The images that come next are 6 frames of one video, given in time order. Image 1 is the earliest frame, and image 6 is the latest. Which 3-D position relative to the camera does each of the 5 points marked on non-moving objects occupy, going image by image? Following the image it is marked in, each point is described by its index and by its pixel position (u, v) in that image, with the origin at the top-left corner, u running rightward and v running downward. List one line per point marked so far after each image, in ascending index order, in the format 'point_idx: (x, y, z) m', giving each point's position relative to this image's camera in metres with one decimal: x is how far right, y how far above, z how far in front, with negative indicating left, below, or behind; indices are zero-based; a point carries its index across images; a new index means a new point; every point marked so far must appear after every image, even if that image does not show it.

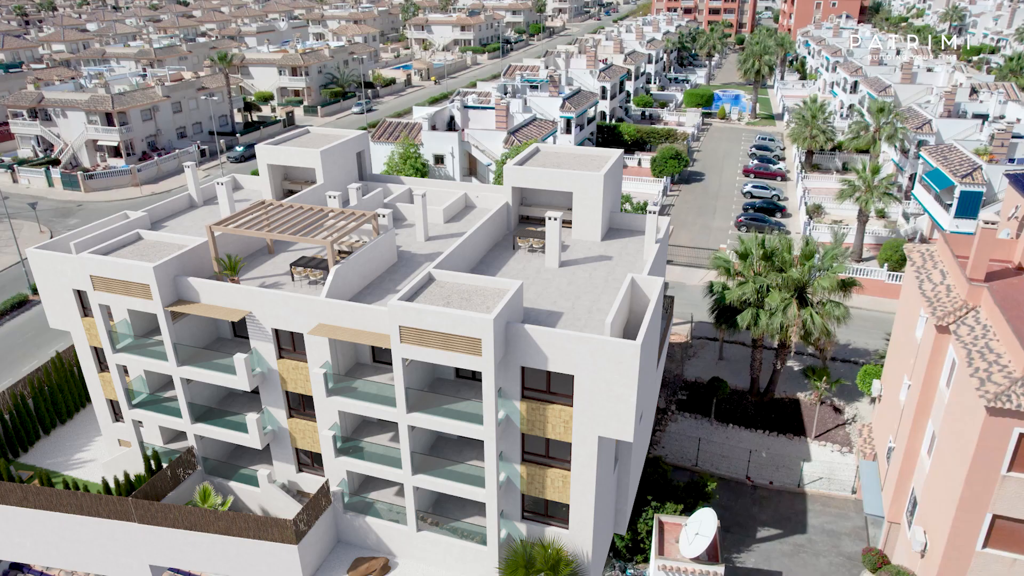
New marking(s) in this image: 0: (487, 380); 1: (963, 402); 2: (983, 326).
0: (-0.6, -2.6, +19.9) m
1: (+12.1, -3.0, +18.5) m
2: (+13.2, -1.1, +19.6) m
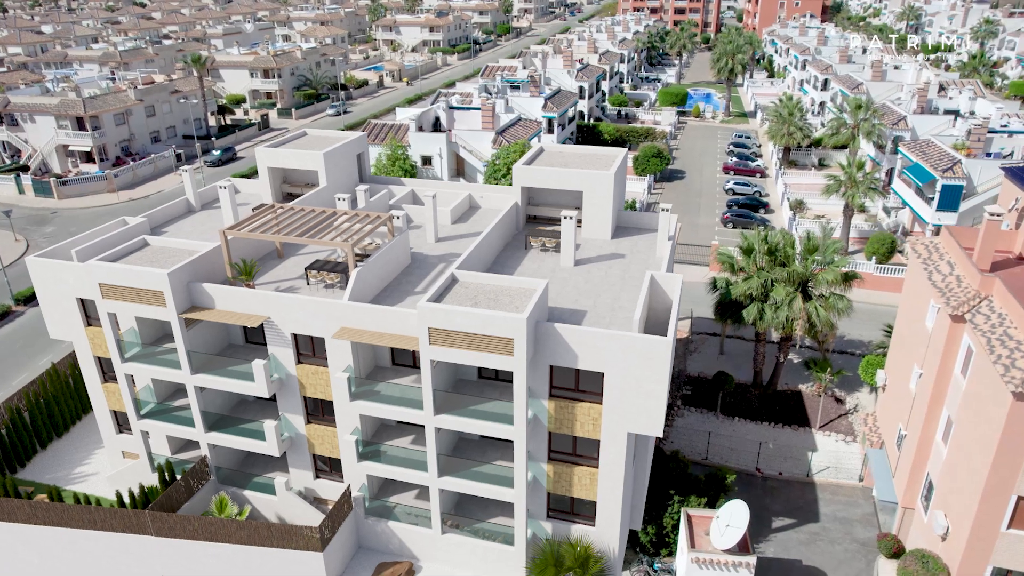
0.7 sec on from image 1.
0: (+0.2, -2.6, +19.9) m
1: (+13.0, -2.8, +19.1) m
2: (+14.1, -0.8, +20.2) m
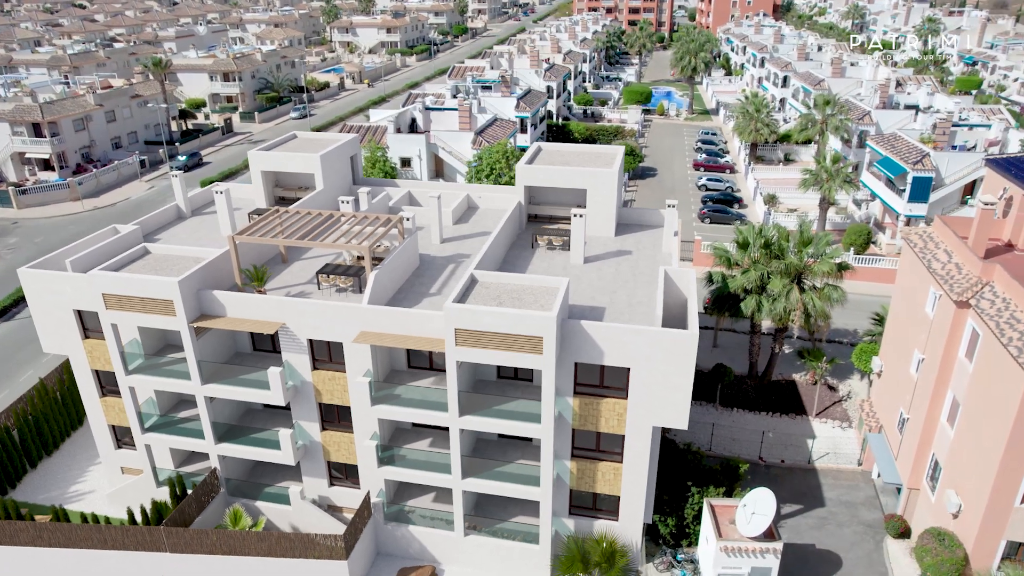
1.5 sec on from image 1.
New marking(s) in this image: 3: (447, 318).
0: (+1.0, -2.6, +19.9) m
1: (+13.8, -2.4, +19.9) m
2: (+14.8, -0.3, +21.0) m
3: (-1.8, -0.9, +19.8) m
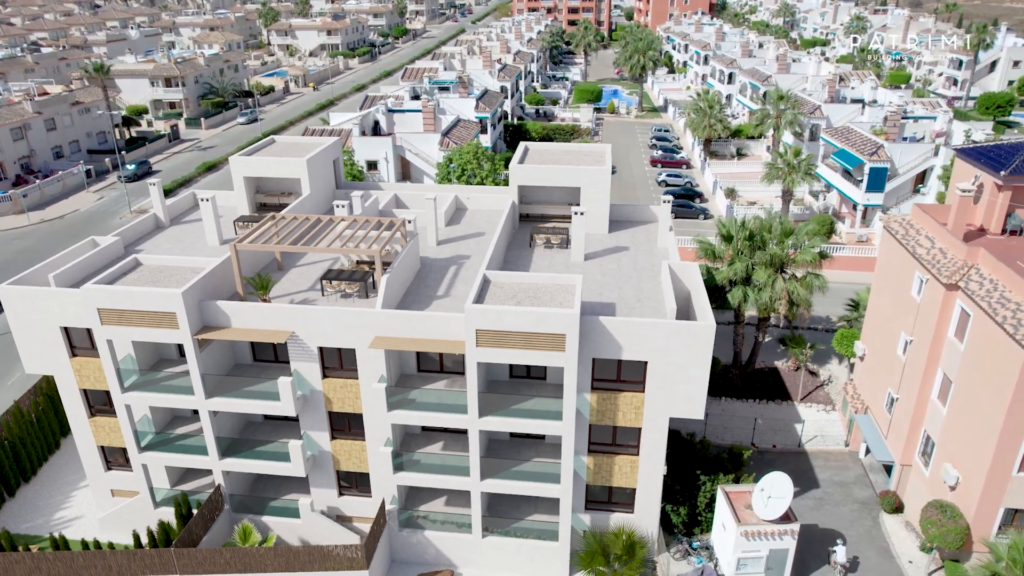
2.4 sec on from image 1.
0: (+1.7, -2.5, +20.0) m
1: (+14.4, -1.8, +21.0) m
2: (+15.2, +0.2, +22.2) m
3: (-1.3, -0.9, +19.6) m
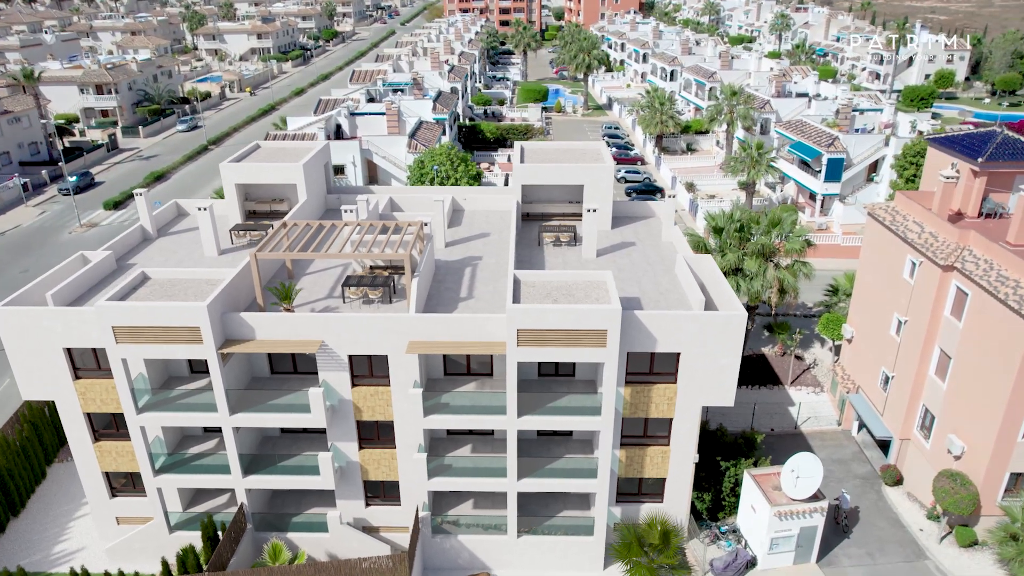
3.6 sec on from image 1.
0: (+2.8, -2.4, +20.2) m
1: (+15.4, -1.1, +22.3) m
2: (+16.0, +0.9, +23.6) m
3: (-0.1, -0.9, +19.6) m
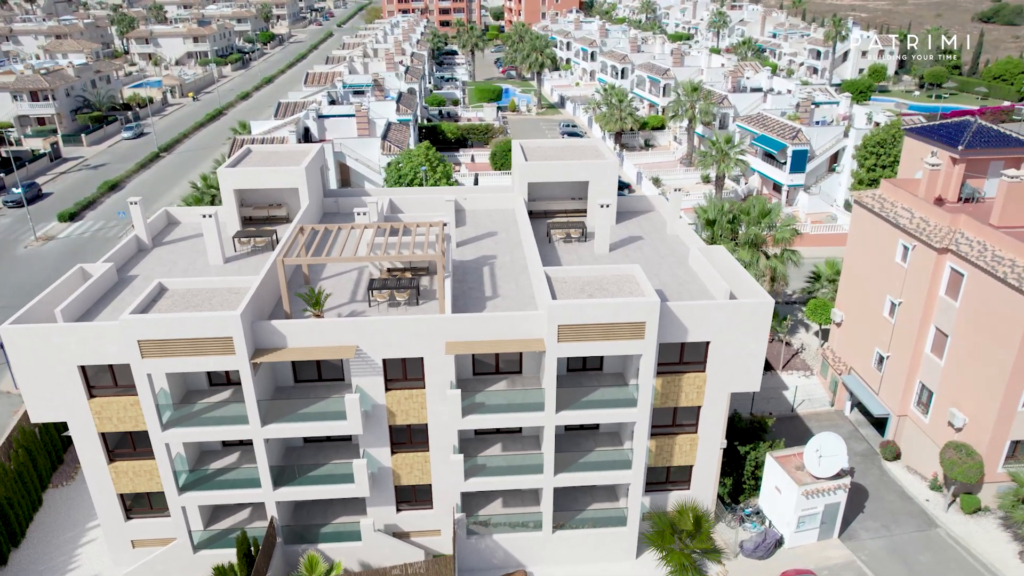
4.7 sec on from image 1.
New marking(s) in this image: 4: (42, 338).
0: (+4.0, -2.1, +20.6) m
1: (+16.3, -0.4, +23.7) m
2: (+16.7, +1.6, +25.0) m
3: (+1.0, -0.8, +19.7) m
4: (-13.3, -1.4, +19.9) m
